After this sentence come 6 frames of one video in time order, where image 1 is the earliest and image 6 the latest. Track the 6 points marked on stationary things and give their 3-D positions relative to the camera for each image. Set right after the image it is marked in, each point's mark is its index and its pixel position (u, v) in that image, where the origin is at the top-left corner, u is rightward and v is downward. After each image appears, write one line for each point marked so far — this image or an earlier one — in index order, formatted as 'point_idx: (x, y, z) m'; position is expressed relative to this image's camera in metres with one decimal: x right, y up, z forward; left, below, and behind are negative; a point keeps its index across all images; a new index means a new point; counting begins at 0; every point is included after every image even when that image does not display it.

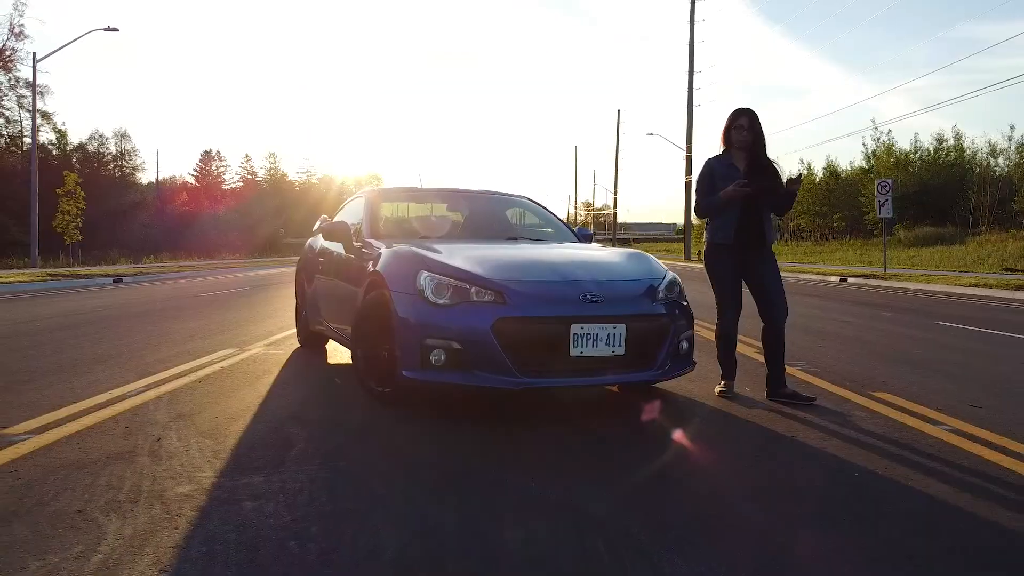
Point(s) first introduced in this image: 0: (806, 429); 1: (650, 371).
0: (+1.6, -0.8, +4.1) m
1: (+0.7, -0.4, +4.1) m
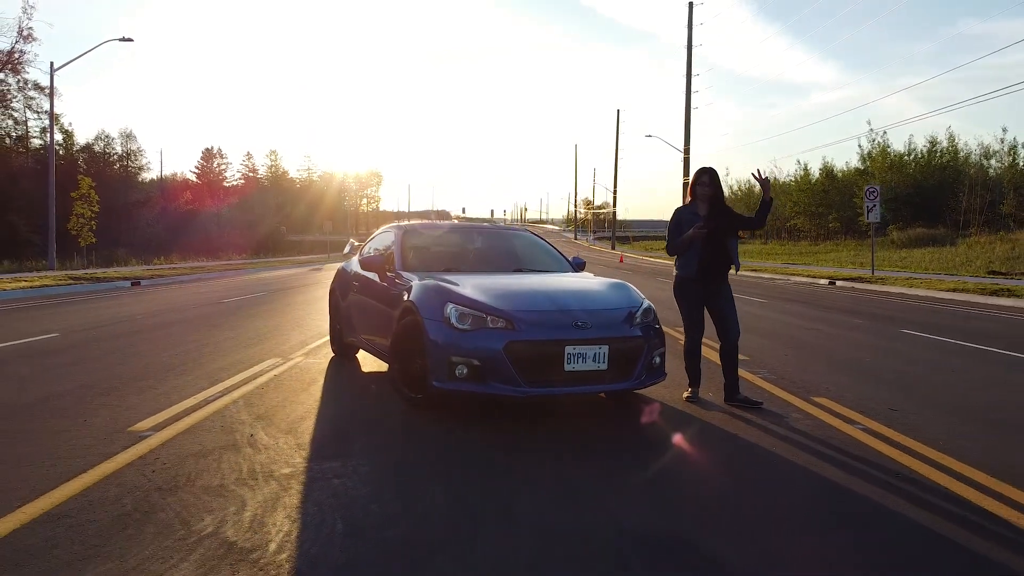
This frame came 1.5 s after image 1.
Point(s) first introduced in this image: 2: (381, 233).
0: (+1.6, -1.0, +5.2) m
1: (+0.8, -0.6, +5.2) m
2: (-1.3, +0.5, +7.5) m
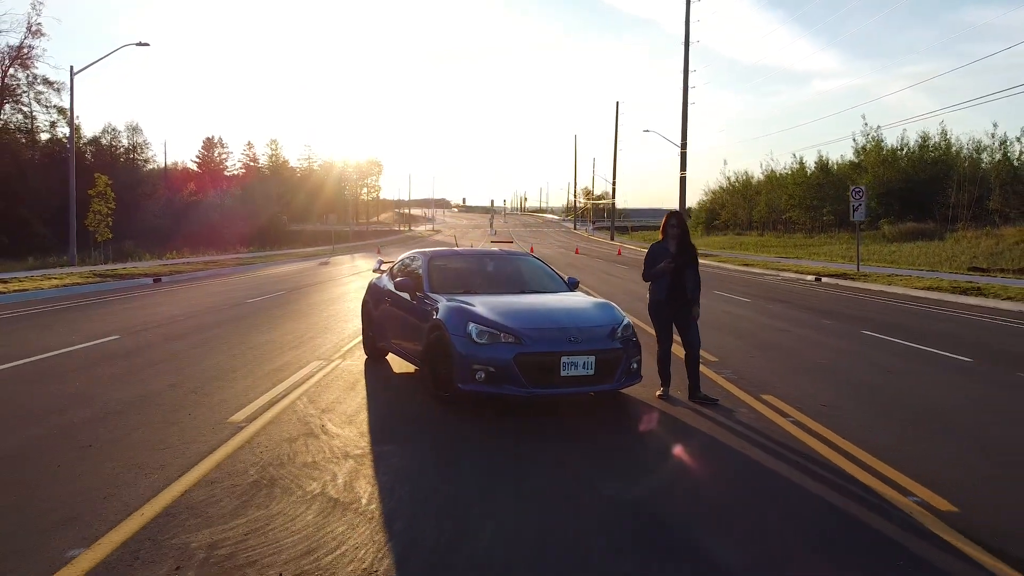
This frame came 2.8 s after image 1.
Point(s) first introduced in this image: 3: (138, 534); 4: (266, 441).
0: (+1.7, -1.2, +6.6) m
1: (+0.8, -0.8, +6.6) m
2: (-1.2, +0.4, +8.9) m
3: (-1.9, -1.2, +3.9) m
4: (-1.8, -1.1, +5.6) m
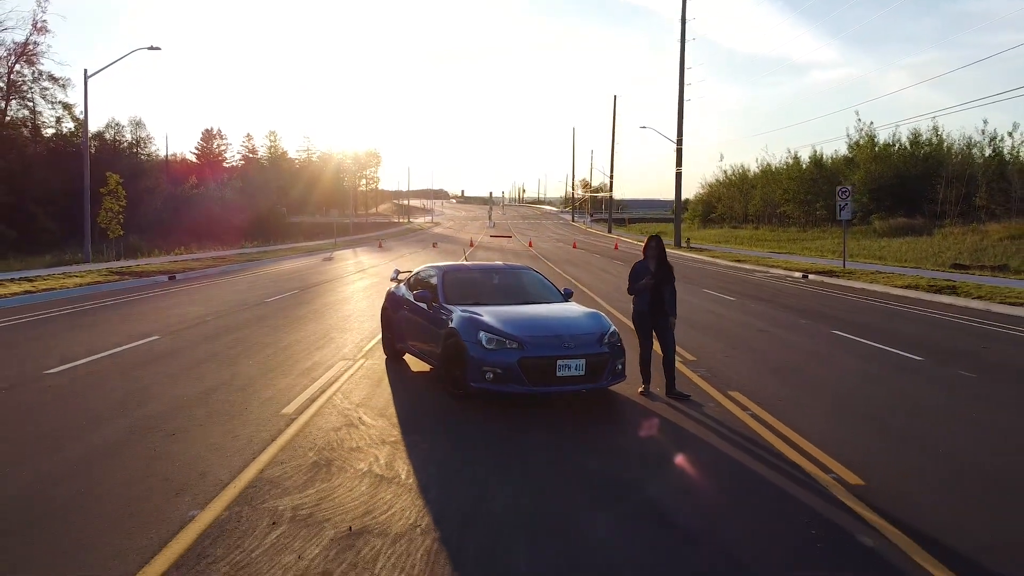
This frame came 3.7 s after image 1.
0: (+1.7, -1.3, +7.8) m
1: (+0.9, -0.9, +7.8) m
2: (-1.2, +0.3, +10.1) m
3: (-1.8, -1.4, +5.2) m
4: (-1.7, -1.3, +6.8) m
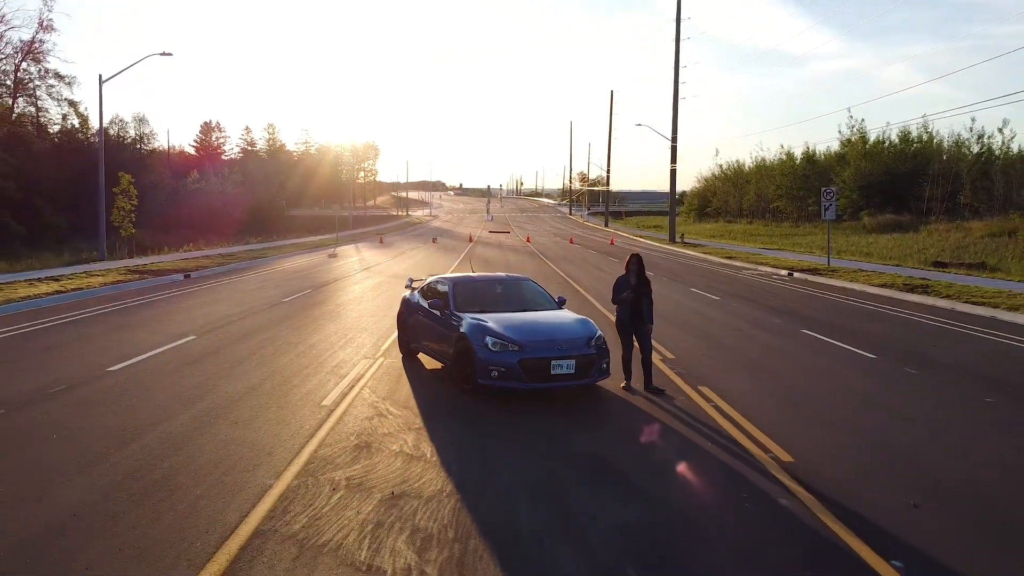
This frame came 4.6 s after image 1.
0: (+1.7, -1.4, +9.3) m
1: (+0.9, -1.1, +9.3) m
2: (-1.1, +0.1, +11.5) m
3: (-1.8, -1.6, +6.6) m
4: (-1.7, -1.4, +8.2) m
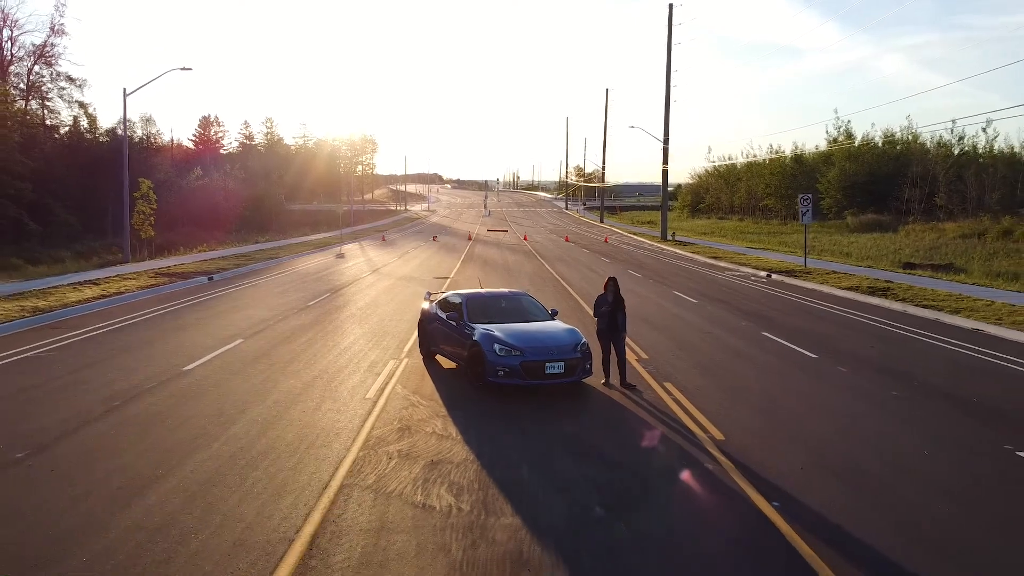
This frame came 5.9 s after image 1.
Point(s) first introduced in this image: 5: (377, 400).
0: (+1.8, -1.7, +11.8) m
1: (+0.9, -1.3, +11.8) m
2: (-1.1, -0.1, +14.0) m
3: (-1.7, -1.9, +9.1) m
4: (-1.7, -1.7, +10.7) m
5: (-2.0, -1.6, +11.1) m
